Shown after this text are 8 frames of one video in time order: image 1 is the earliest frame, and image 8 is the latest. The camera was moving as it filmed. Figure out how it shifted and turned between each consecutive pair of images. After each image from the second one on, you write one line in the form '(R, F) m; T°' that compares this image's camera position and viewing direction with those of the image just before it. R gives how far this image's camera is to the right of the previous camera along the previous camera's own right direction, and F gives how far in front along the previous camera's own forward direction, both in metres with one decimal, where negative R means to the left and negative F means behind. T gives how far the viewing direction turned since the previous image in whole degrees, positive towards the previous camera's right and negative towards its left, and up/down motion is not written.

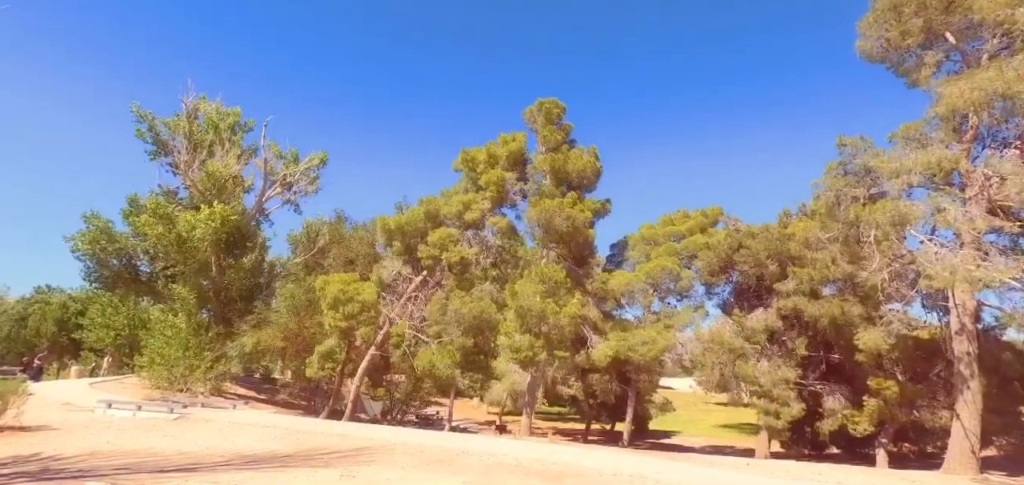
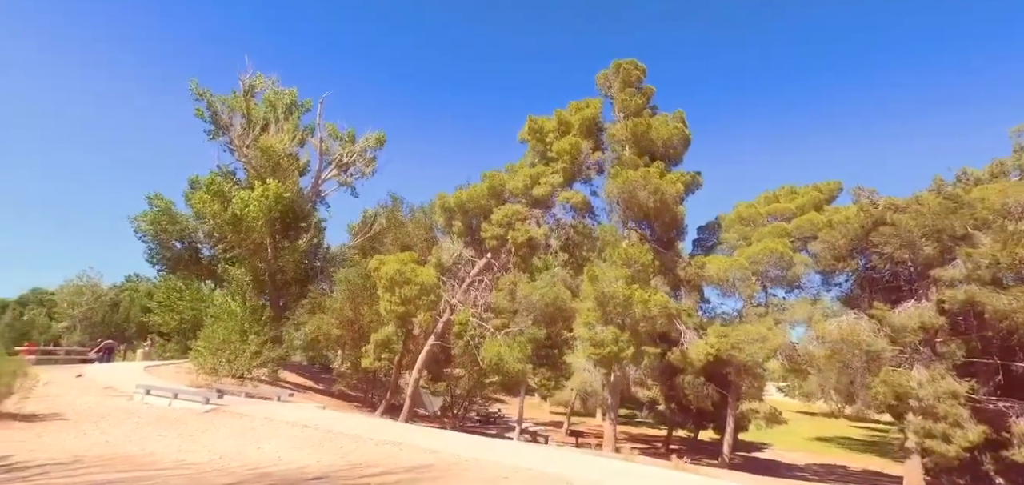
(-0.8, +2.6) m; -6°
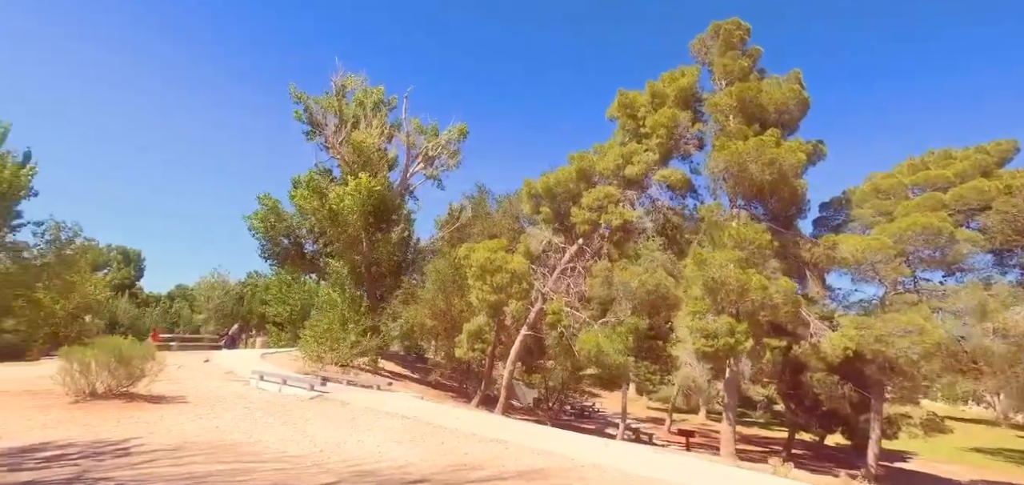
(-0.4, +0.9) m; -9°
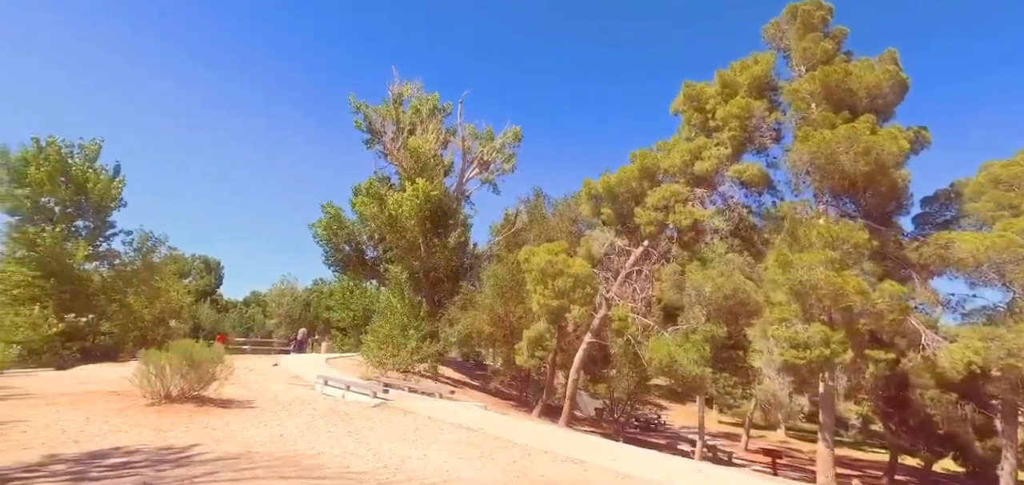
(-0.2, +0.8) m; -6°
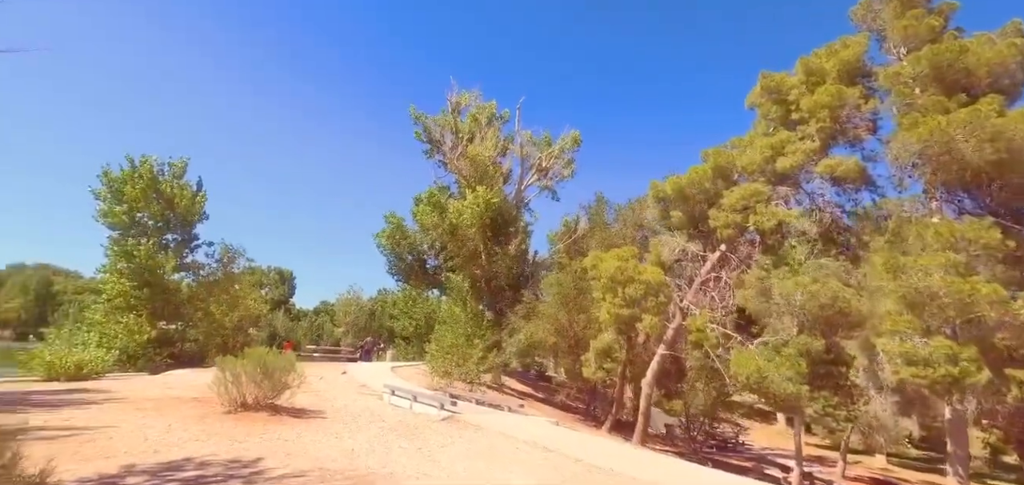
(-0.3, +0.8) m; -6°
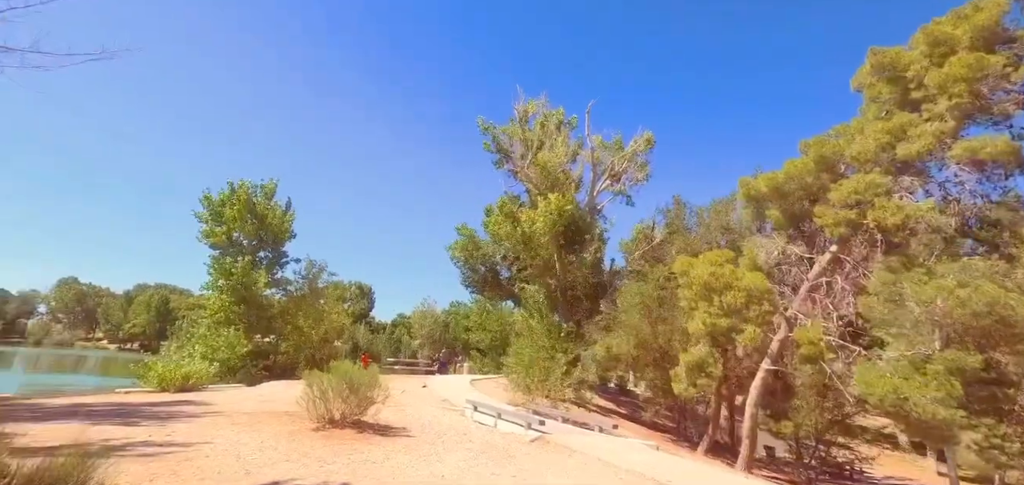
(-0.5, +1.0) m; -7°
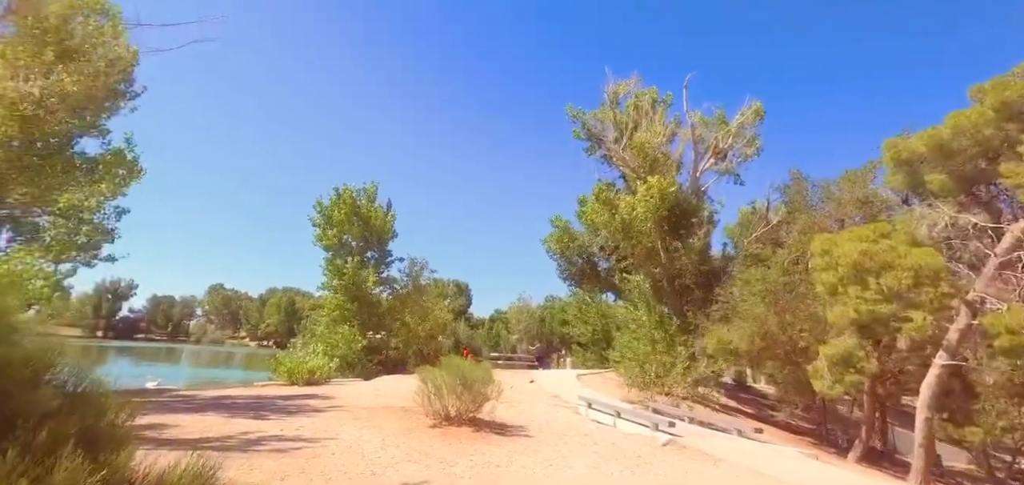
(-0.8, +1.2) m; -10°
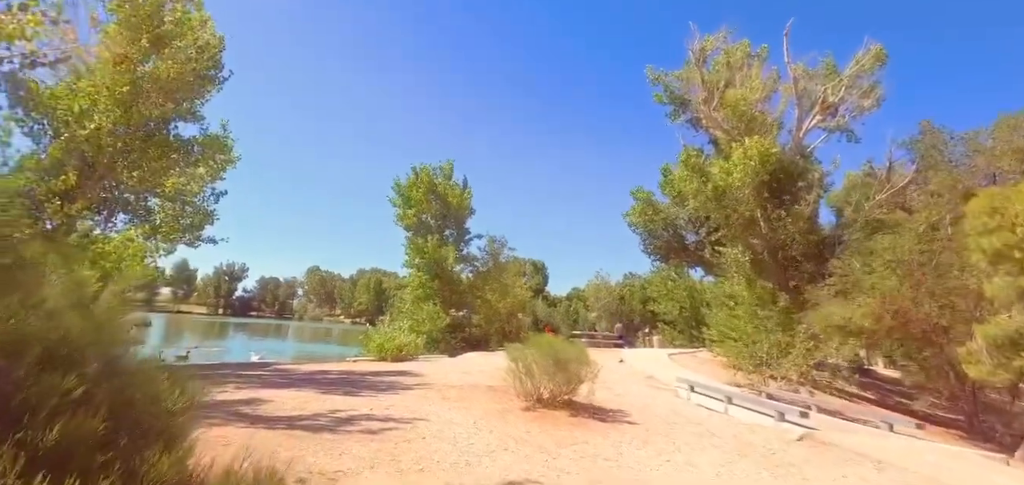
(-0.7, +1.7) m; -8°
